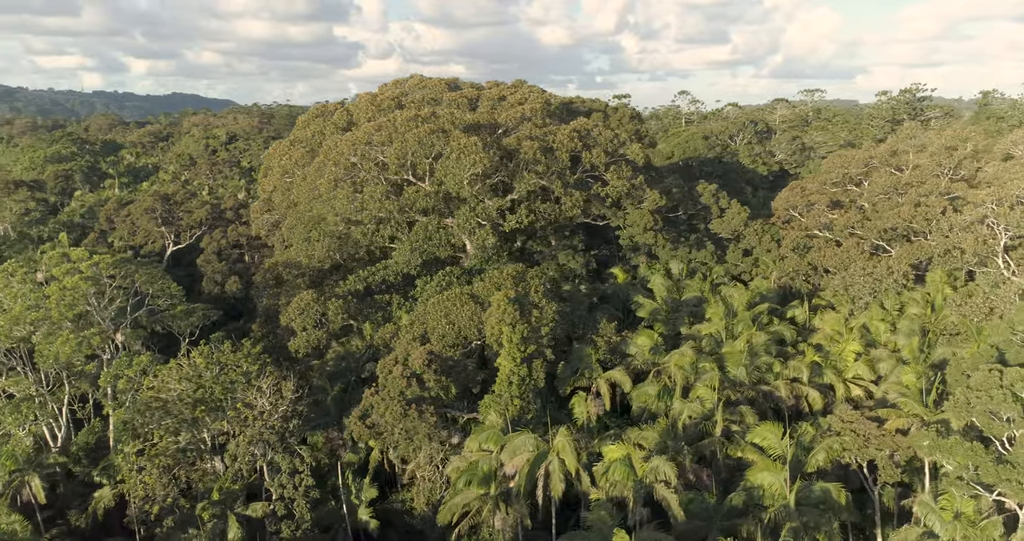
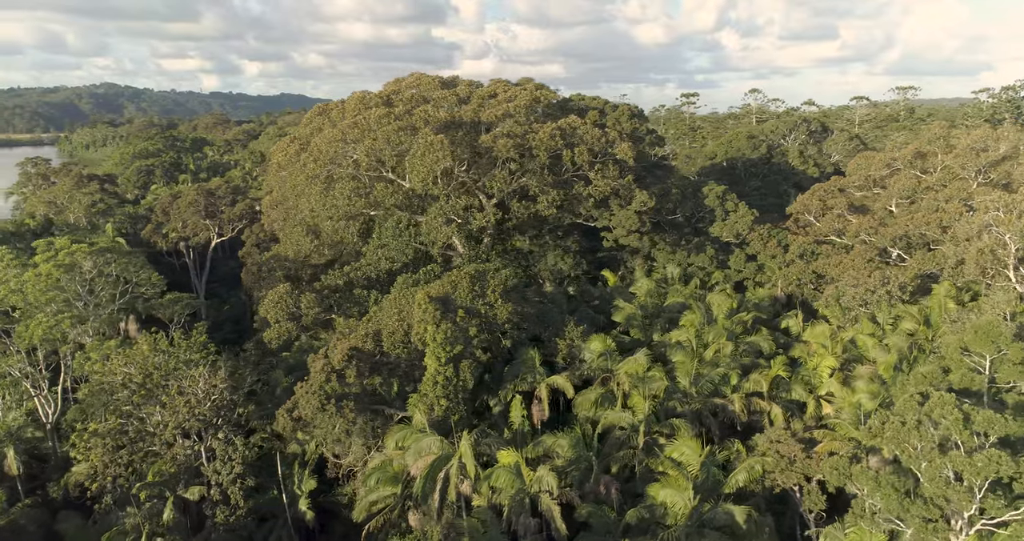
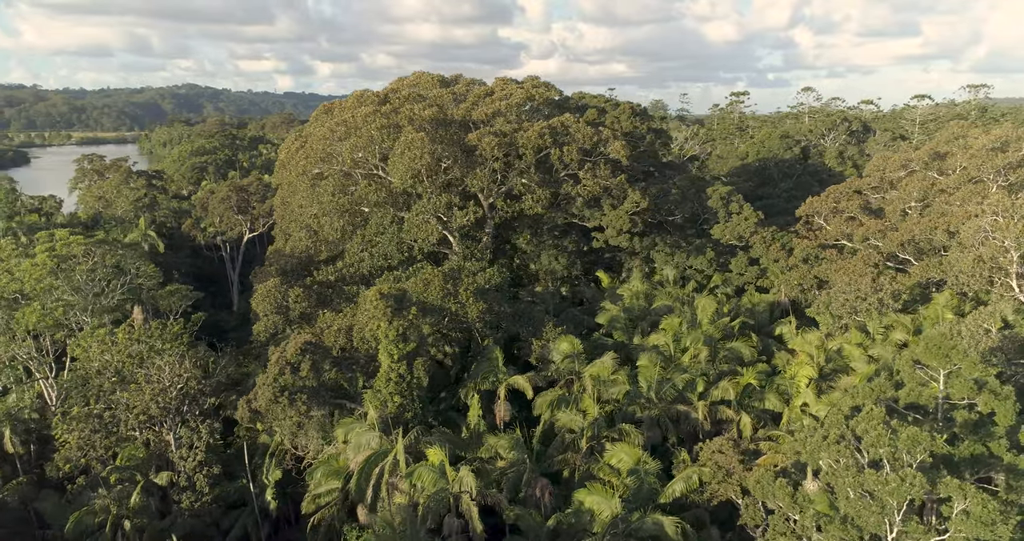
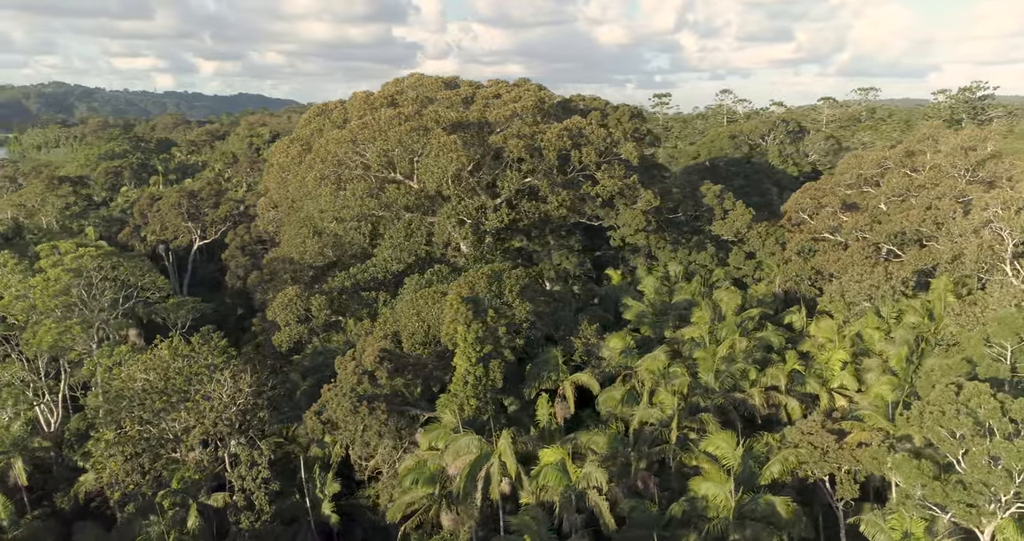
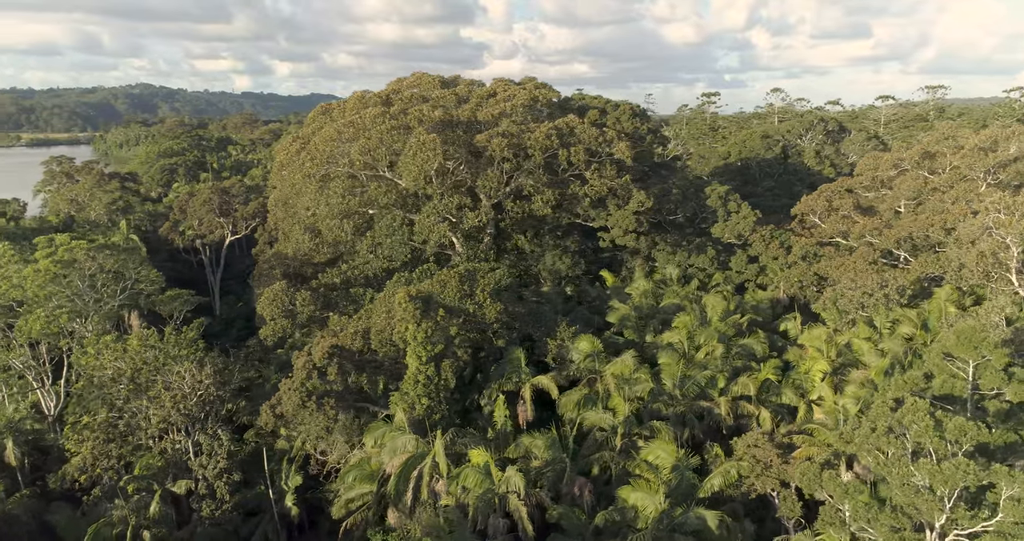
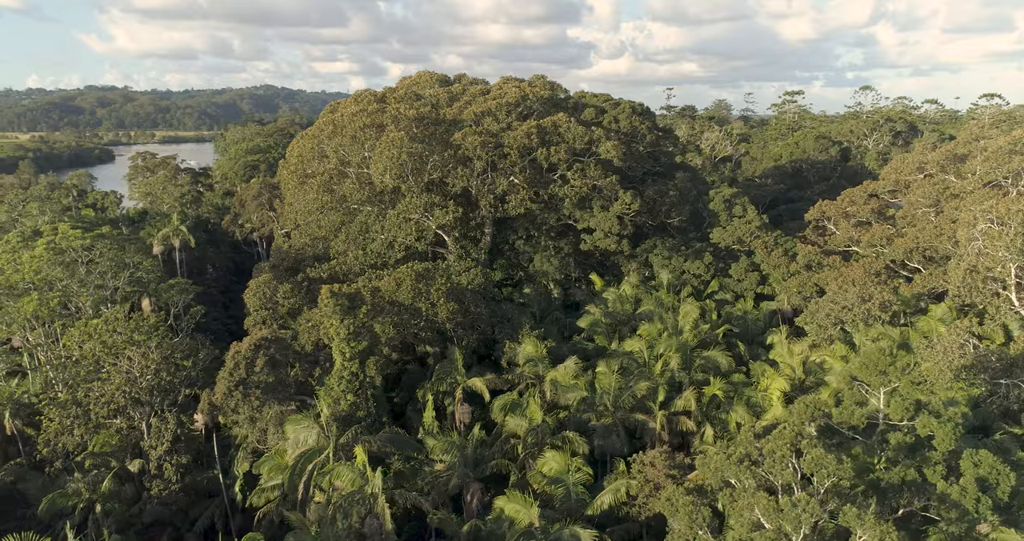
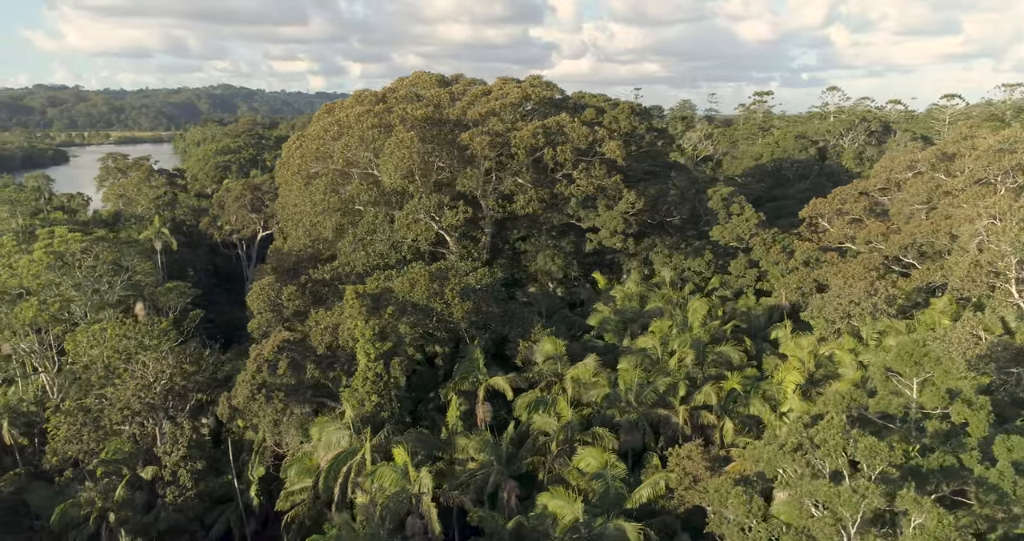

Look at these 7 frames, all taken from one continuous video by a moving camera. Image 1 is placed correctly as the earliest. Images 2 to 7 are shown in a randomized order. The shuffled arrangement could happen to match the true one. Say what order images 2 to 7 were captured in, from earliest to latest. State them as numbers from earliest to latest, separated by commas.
4, 2, 5, 3, 7, 6
